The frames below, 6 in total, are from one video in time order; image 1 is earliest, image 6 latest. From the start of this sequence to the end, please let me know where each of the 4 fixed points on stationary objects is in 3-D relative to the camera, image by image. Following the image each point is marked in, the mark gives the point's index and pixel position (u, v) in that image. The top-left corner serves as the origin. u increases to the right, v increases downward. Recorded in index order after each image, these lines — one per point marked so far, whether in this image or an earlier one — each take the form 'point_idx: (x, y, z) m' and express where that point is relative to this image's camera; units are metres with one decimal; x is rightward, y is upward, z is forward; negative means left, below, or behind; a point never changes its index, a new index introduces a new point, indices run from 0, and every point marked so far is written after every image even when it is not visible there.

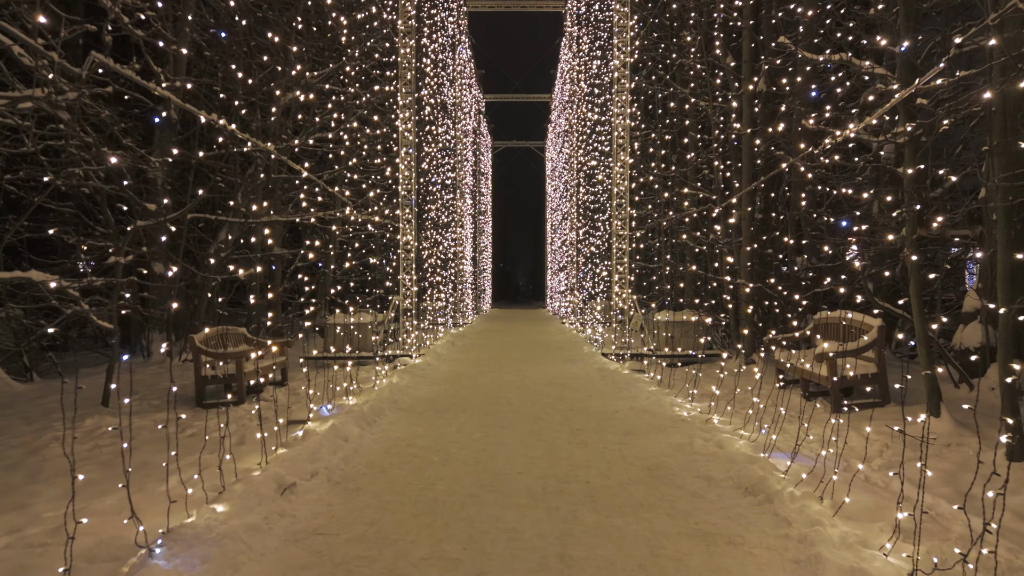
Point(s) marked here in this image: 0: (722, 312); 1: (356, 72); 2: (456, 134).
0: (+3.2, -0.4, +11.2) m
1: (-2.5, +3.4, +11.6) m
2: (-1.5, +4.2, +19.5) m
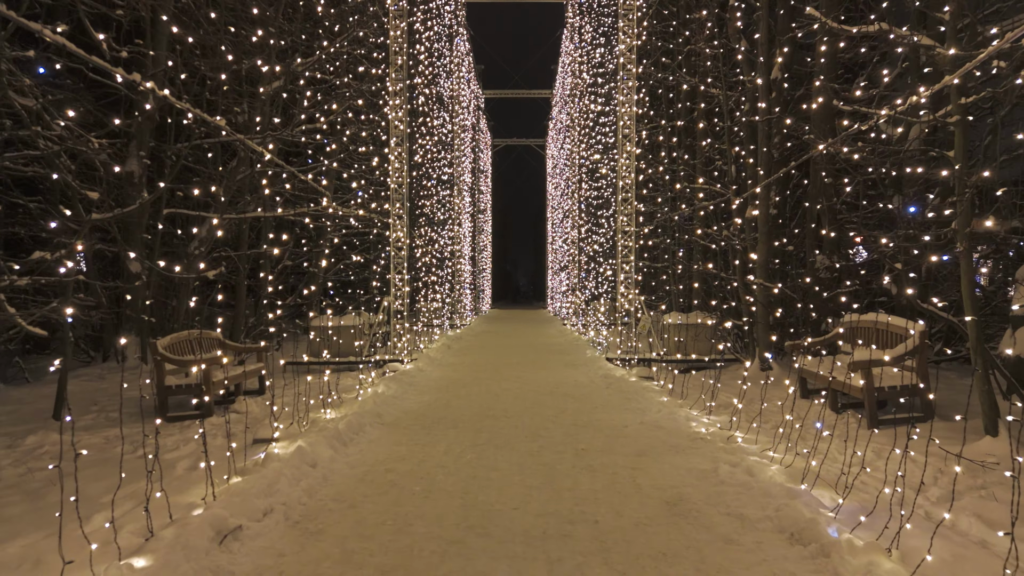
0: (+3.2, -0.4, +10.5) m
1: (-2.5, +3.4, +10.9) m
2: (-1.5, +4.2, +18.8) m
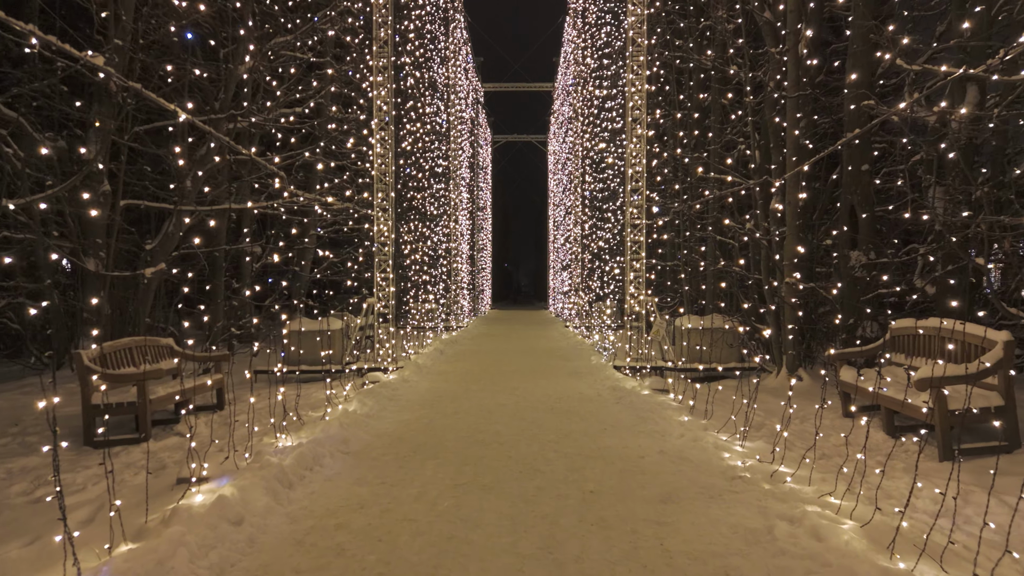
0: (+3.1, -0.4, +9.4) m
1: (-2.5, +3.4, +9.8) m
2: (-1.5, +4.2, +17.7) m
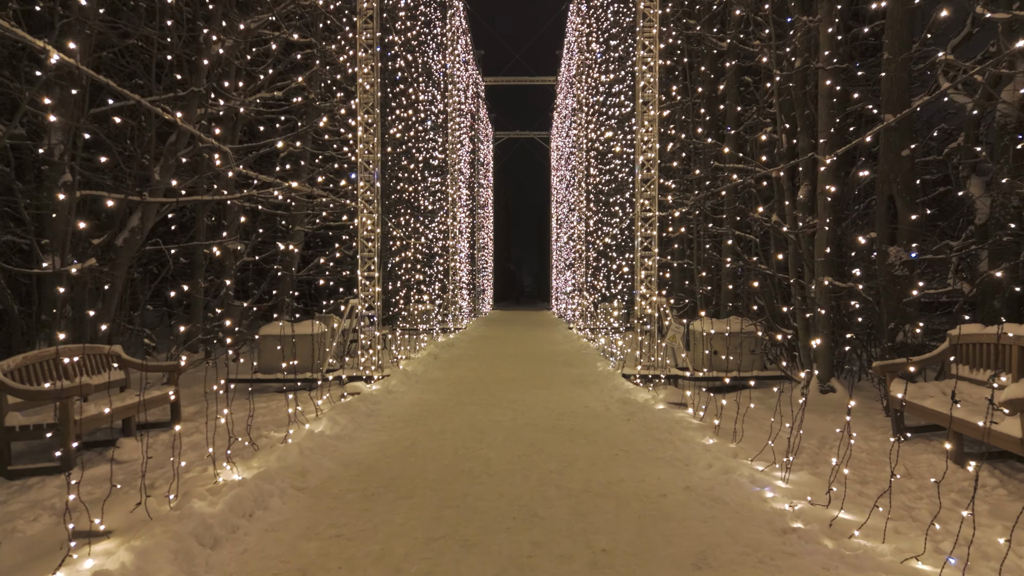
0: (+3.1, -0.4, +8.4) m
1: (-2.6, +3.4, +8.9) m
2: (-1.5, +4.2, +16.8) m
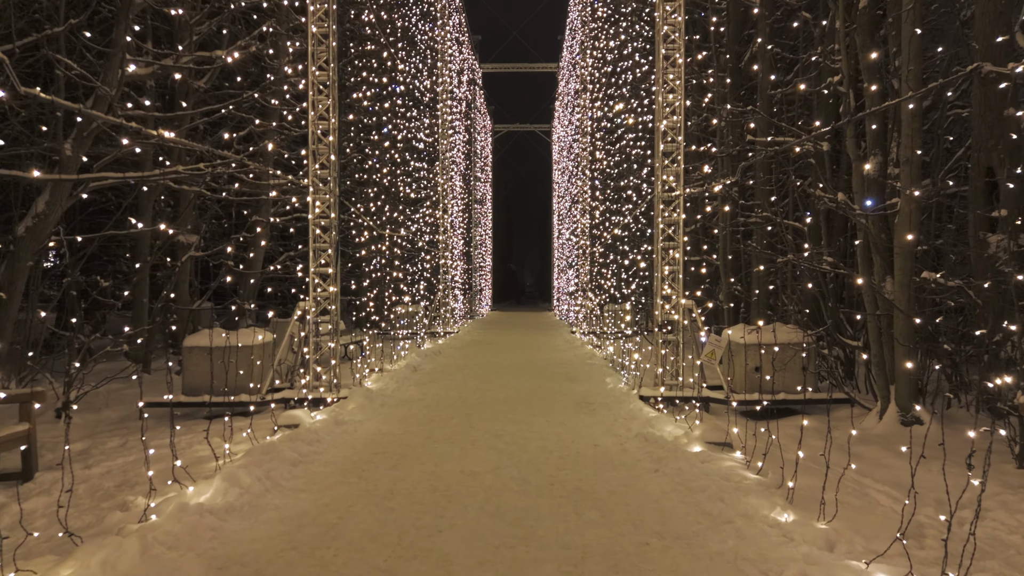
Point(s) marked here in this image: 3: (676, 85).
0: (+3.0, -0.4, +6.7) m
1: (-2.7, +3.4, +7.1) m
2: (-1.6, +4.2, +15.1) m
3: (+1.5, +1.9, +6.8) m
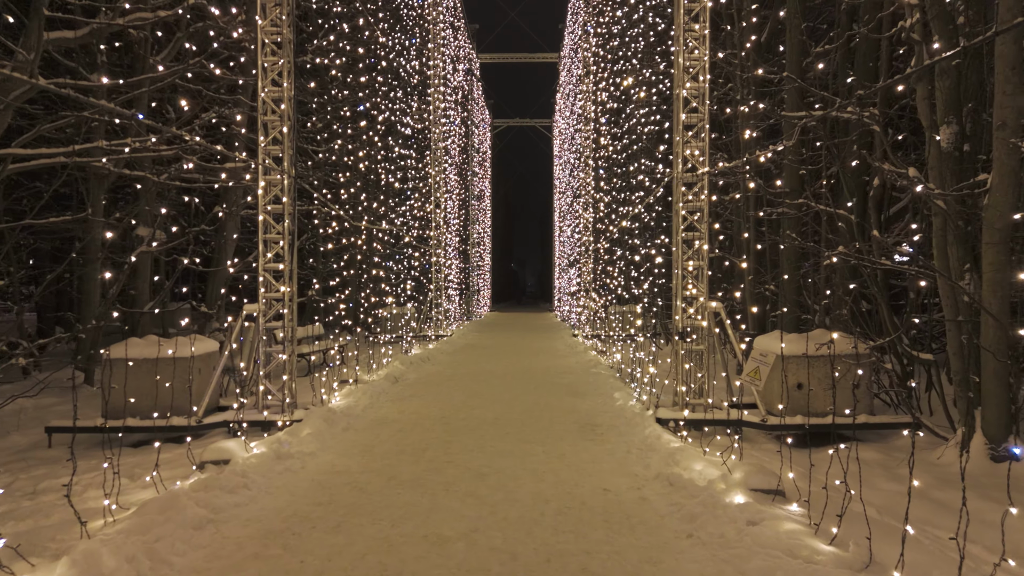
0: (+2.9, -0.4, +5.5) m
1: (-2.7, +3.4, +6.0) m
2: (-1.7, +4.2, +13.9) m
3: (+1.5, +1.9, +5.6) m
